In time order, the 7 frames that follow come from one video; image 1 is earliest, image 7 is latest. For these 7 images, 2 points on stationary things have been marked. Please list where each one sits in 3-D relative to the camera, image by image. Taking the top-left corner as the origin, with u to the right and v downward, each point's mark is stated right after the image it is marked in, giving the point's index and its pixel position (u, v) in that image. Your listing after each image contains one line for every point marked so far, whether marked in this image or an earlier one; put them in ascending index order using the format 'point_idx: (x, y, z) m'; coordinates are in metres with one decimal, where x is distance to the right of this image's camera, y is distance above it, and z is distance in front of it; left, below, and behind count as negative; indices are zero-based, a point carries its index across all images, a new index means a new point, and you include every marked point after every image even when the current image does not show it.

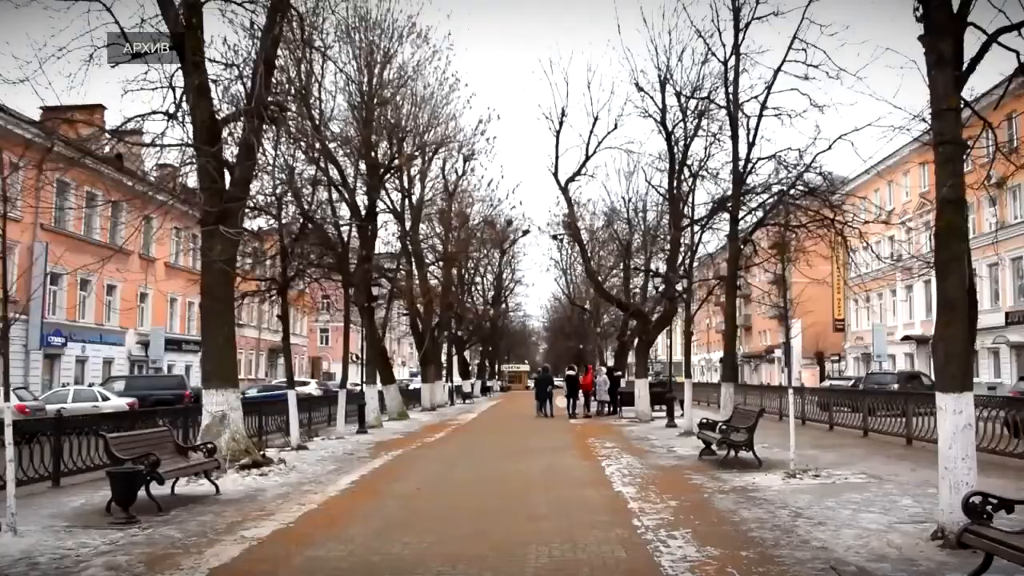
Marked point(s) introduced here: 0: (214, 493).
0: (-5.1, -3.5, +11.9) m
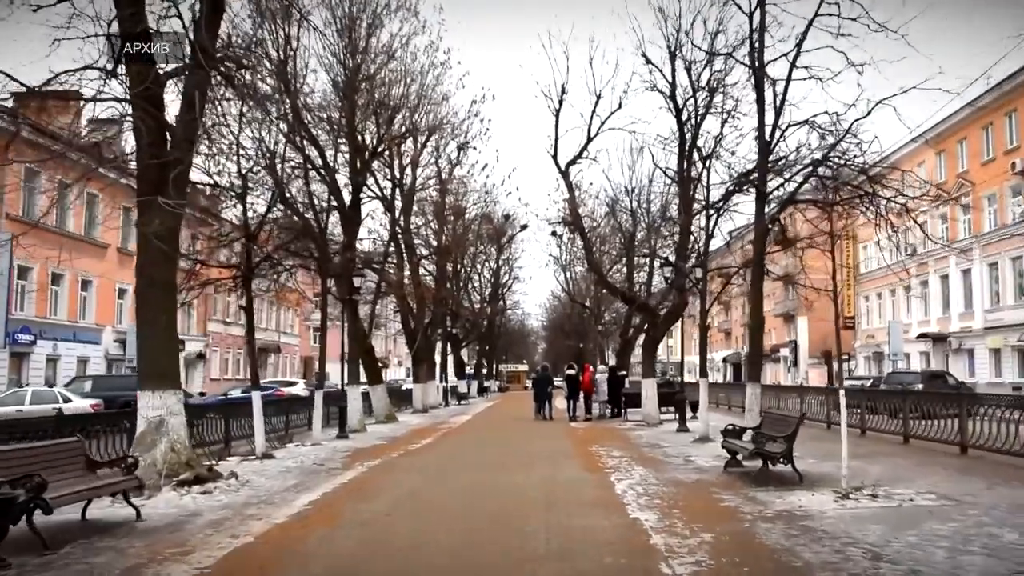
0: (-5.2, -3.2, +9.6) m
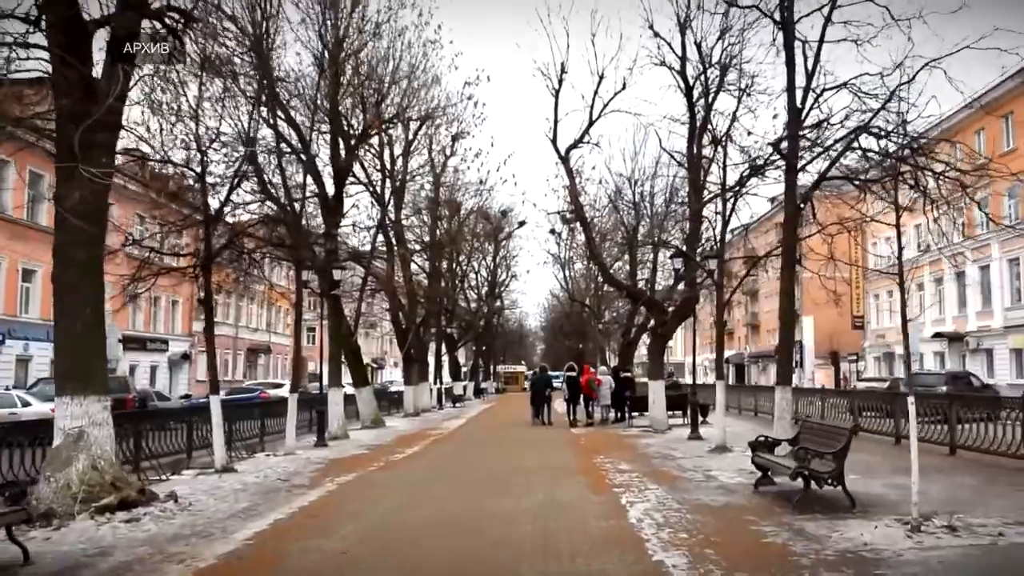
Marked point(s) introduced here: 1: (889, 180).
0: (-5.3, -3.0, +7.6) m
1: (+7.4, +2.1, +13.7) m
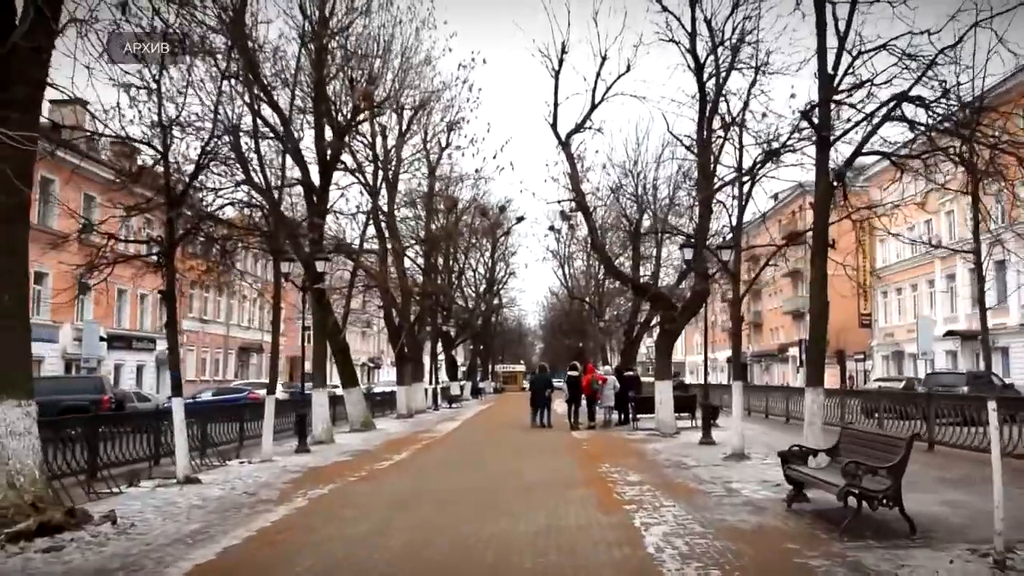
0: (-5.4, -2.8, +6.0) m
1: (+7.3, +2.3, +12.2) m
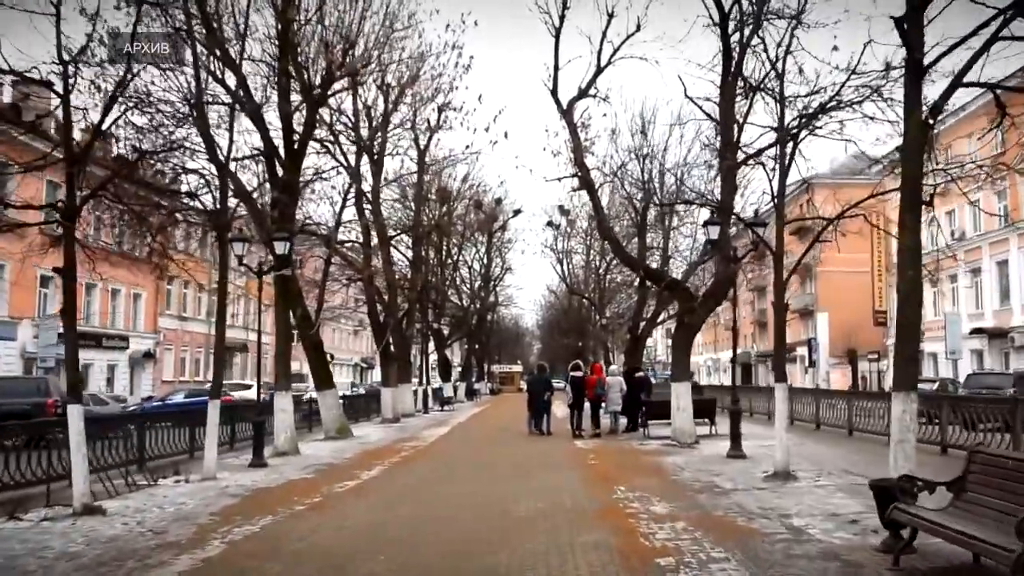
0: (-5.5, -2.4, +3.1) m
1: (+7.2, +2.7, +9.3) m
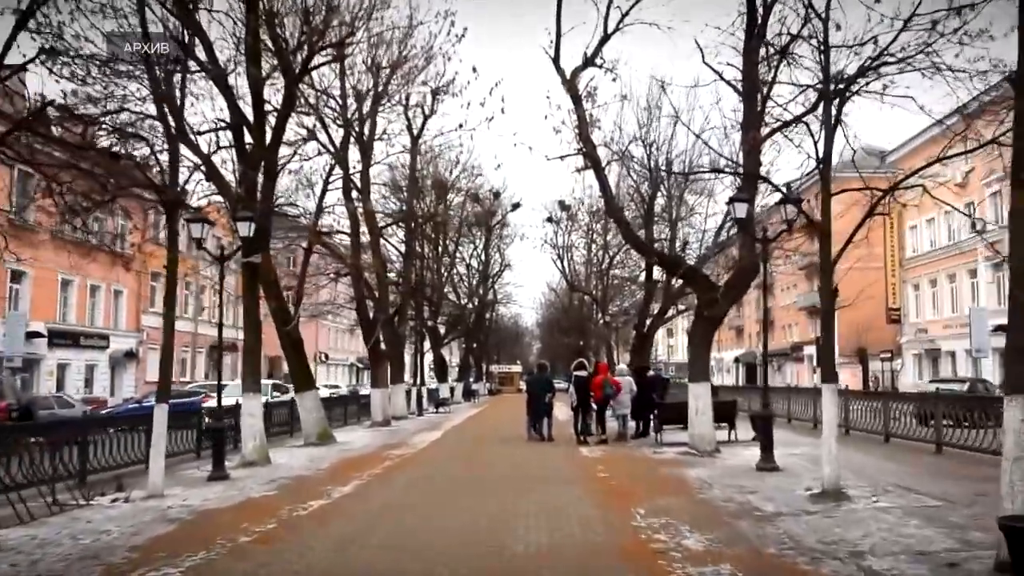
0: (-5.5, -2.1, +1.0) m
1: (+7.1, +2.9, +7.2) m
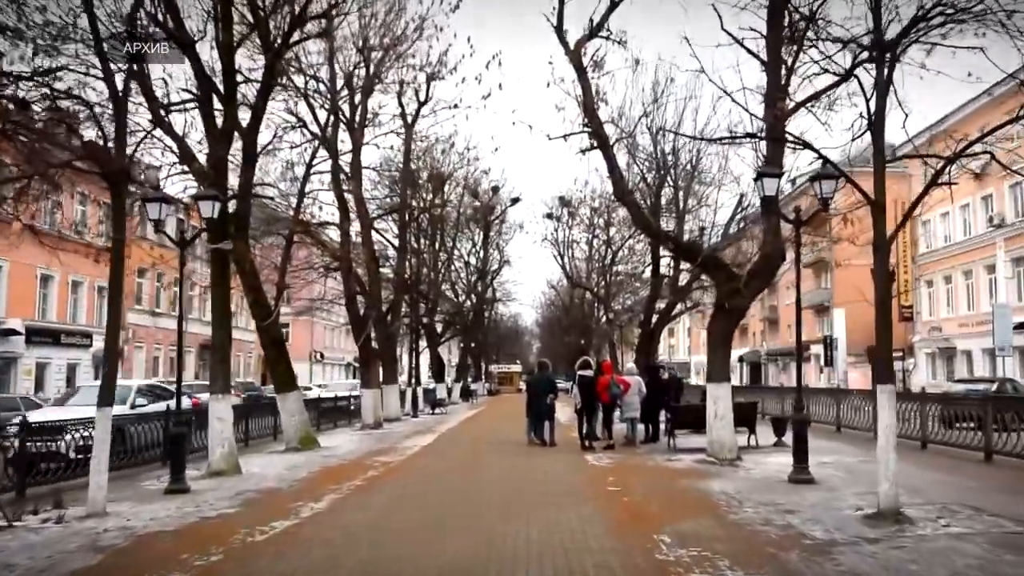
0: (-5.5, -1.9, -0.7) m
1: (+7.1, +3.2, +5.5) m
